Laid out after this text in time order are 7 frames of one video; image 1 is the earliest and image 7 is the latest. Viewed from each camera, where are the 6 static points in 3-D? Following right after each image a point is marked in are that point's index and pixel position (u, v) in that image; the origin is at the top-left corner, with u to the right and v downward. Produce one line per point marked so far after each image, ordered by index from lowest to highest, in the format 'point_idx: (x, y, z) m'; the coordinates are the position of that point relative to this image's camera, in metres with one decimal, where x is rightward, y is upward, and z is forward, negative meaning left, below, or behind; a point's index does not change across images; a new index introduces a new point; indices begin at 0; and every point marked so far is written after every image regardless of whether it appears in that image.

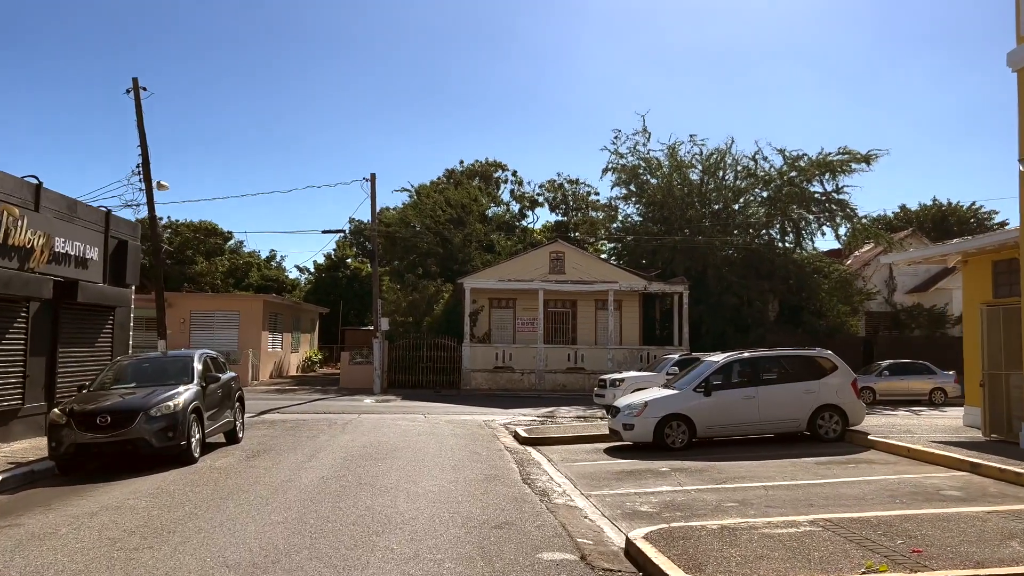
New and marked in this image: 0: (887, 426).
0: (+6.8, -2.5, +14.7) m
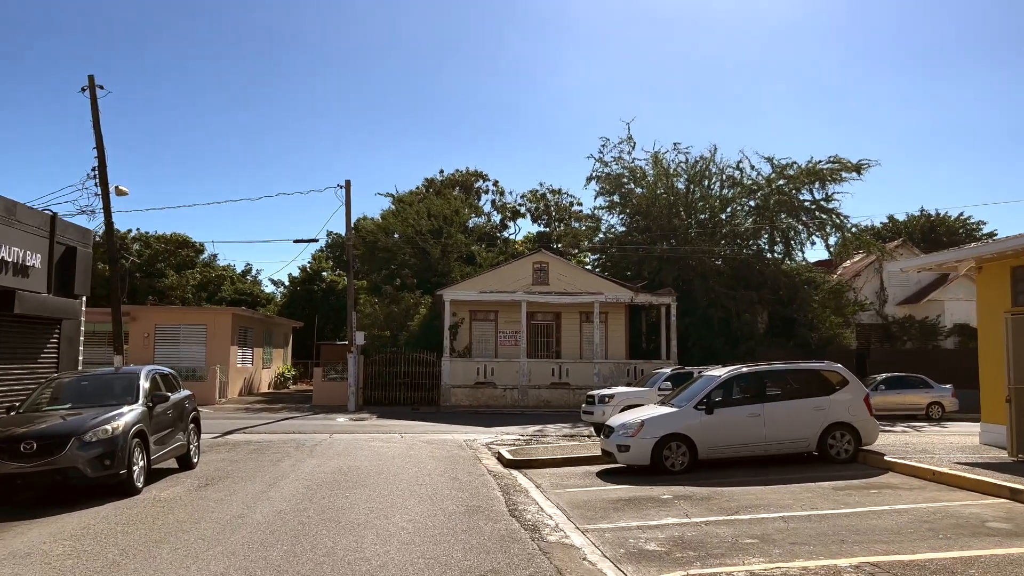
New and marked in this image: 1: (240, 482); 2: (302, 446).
0: (+6.5, -2.6, +13.6) m
1: (-3.6, -2.6, +10.9) m
2: (-4.1, -3.1, +15.9) m
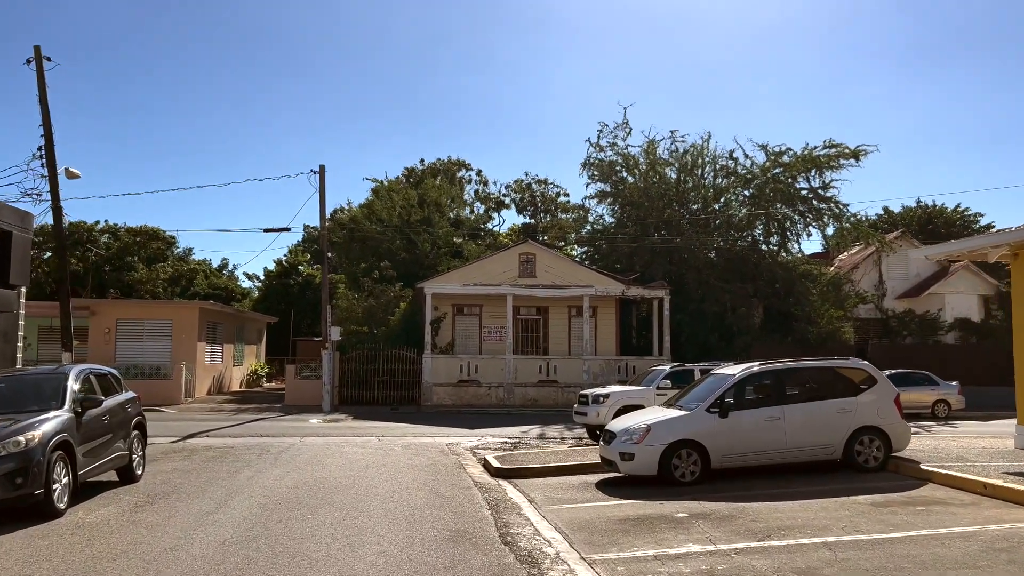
0: (+6.3, -2.5, +12.3) m
1: (-3.7, -2.4, +9.4) m
2: (-4.3, -2.9, +14.4) m
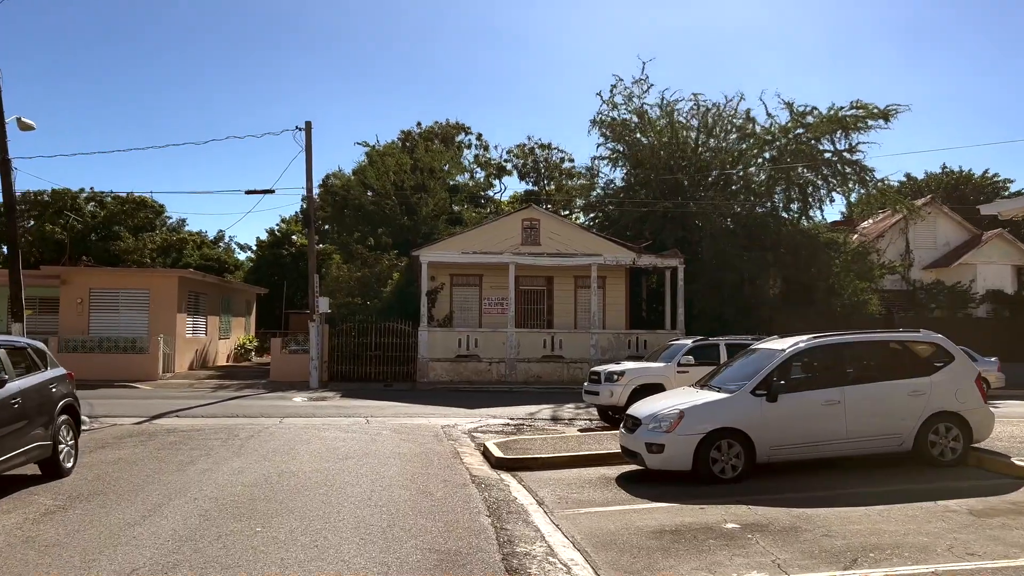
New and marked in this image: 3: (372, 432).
0: (+6.4, -2.0, +10.5) m
1: (-3.7, -2.0, +7.5) m
2: (-4.3, -2.3, +12.5) m
3: (-2.3, -2.4, +13.6) m
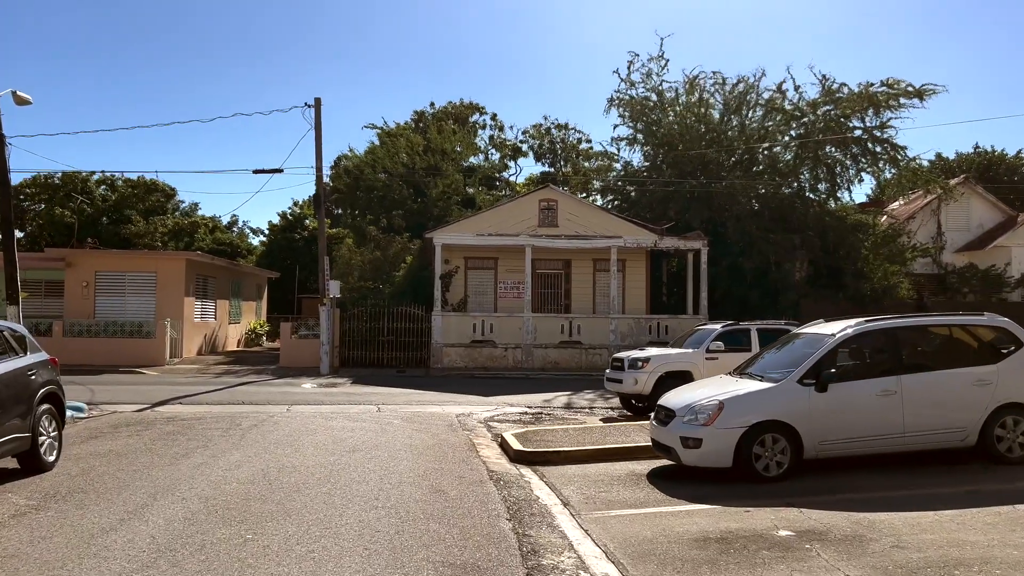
0: (+6.6, -1.7, +9.6) m
1: (-3.5, -1.8, +6.8) m
2: (-4.0, -2.0, +11.8) m
3: (-2.0, -2.1, +12.8) m
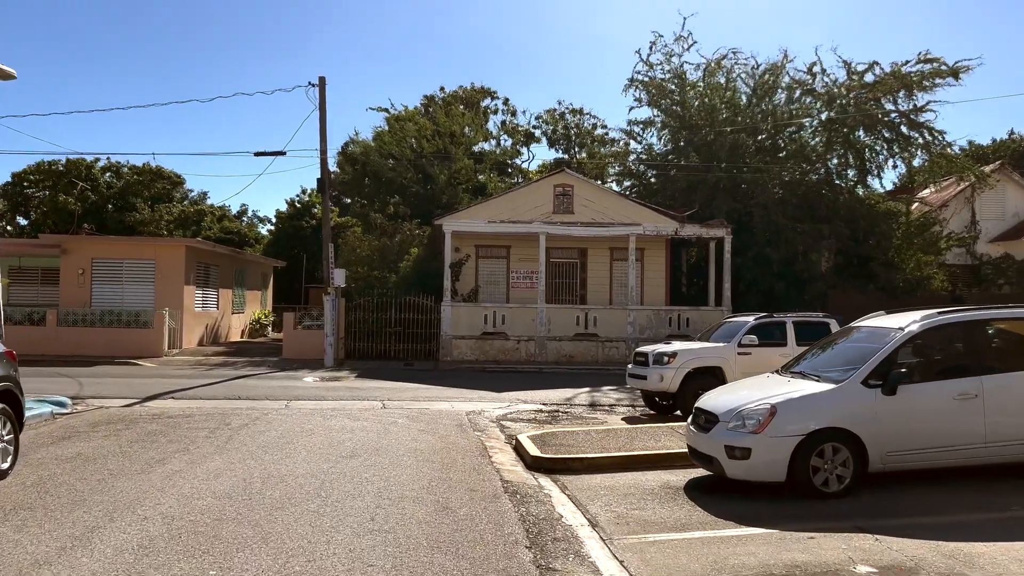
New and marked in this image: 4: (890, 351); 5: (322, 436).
0: (+6.8, -1.6, +8.4) m
1: (-3.3, -1.7, +5.7) m
2: (-3.8, -1.8, +10.8) m
3: (-1.8, -1.9, +11.8) m
4: (+3.4, -0.6, +7.4) m
5: (-2.3, -1.8, +9.9) m
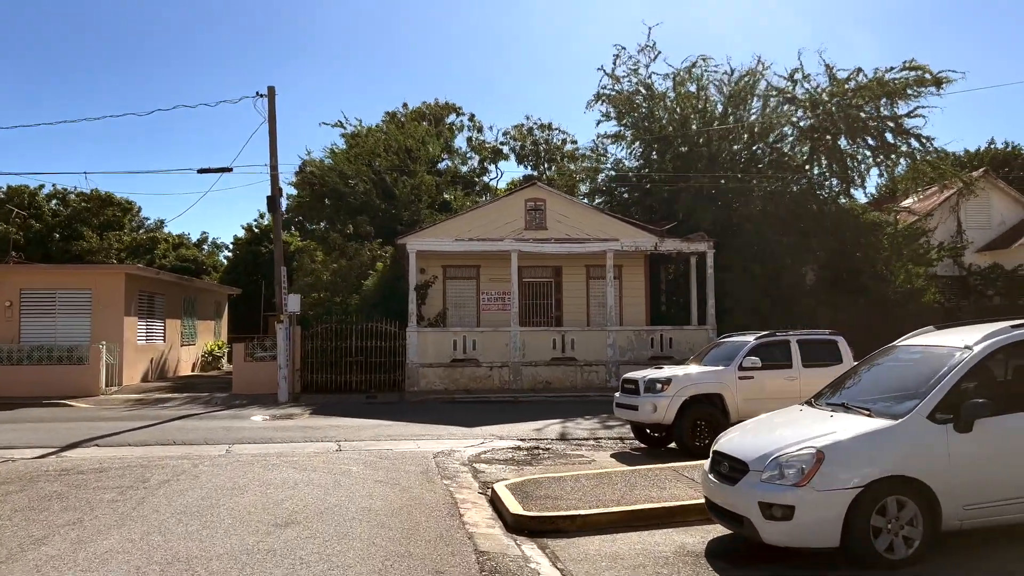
0: (+6.6, -1.6, +7.0) m
1: (-3.4, -1.8, +4.0) m
2: (-4.0, -2.1, +9.0) m
3: (-2.1, -2.2, +10.1) m
4: (+3.2, -0.6, +5.9) m
5: (-2.6, -2.1, +8.2) m
